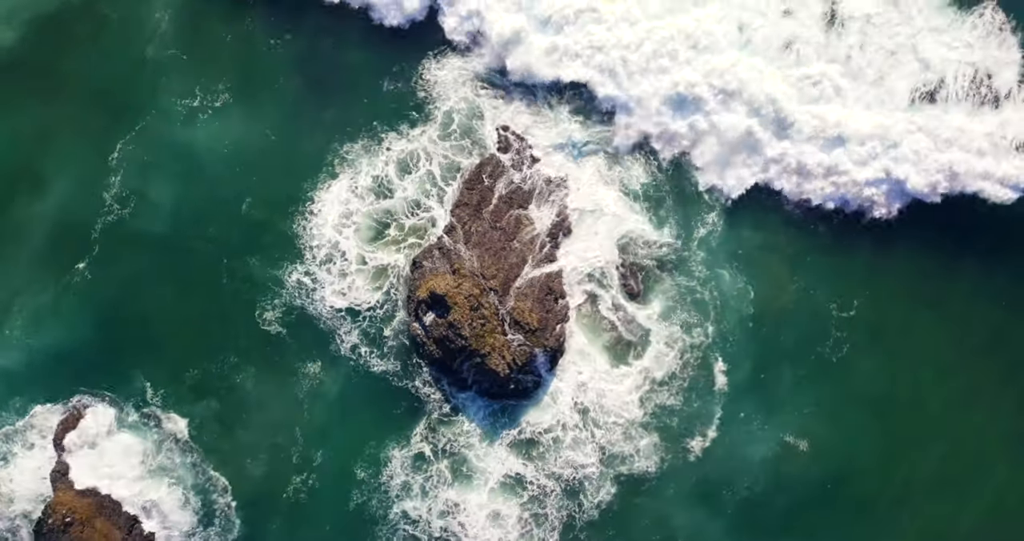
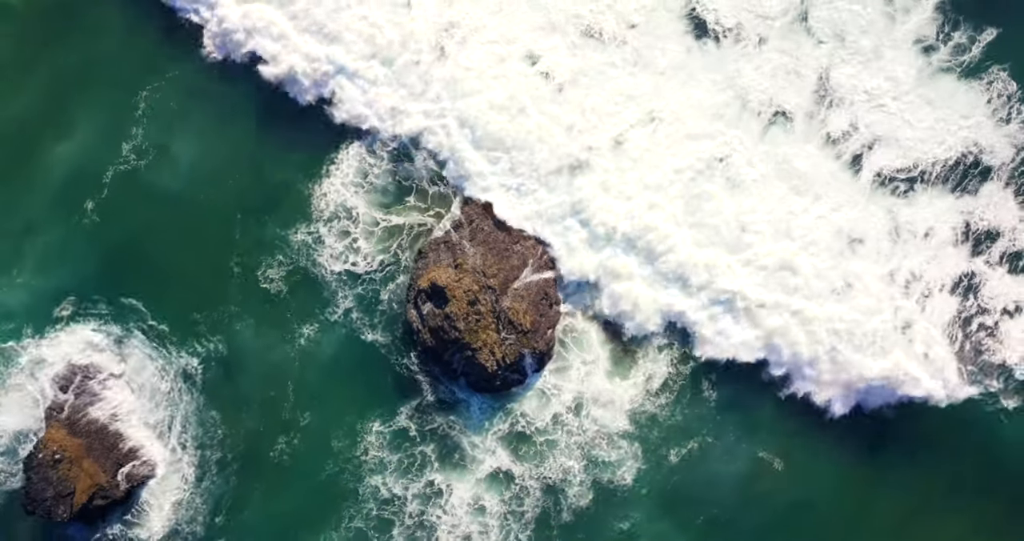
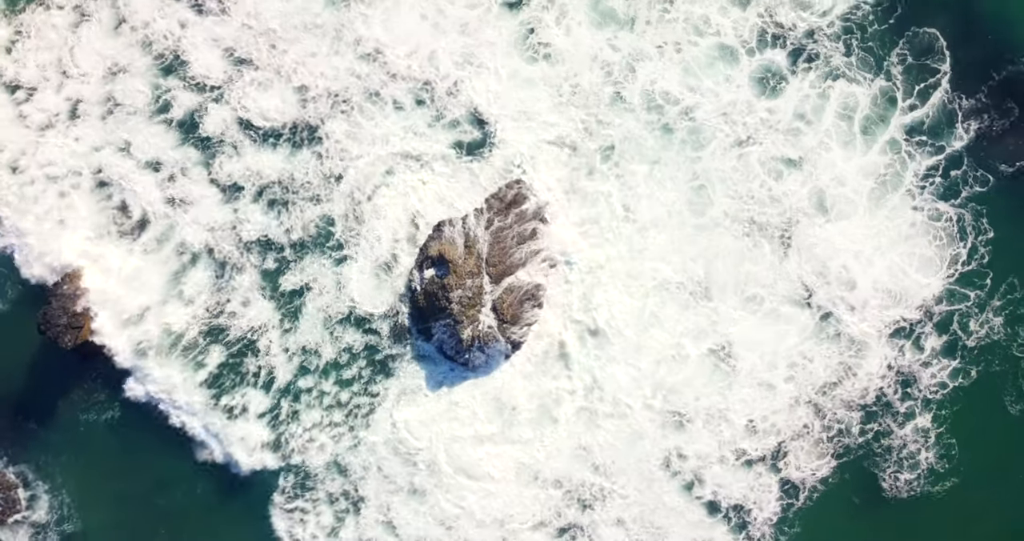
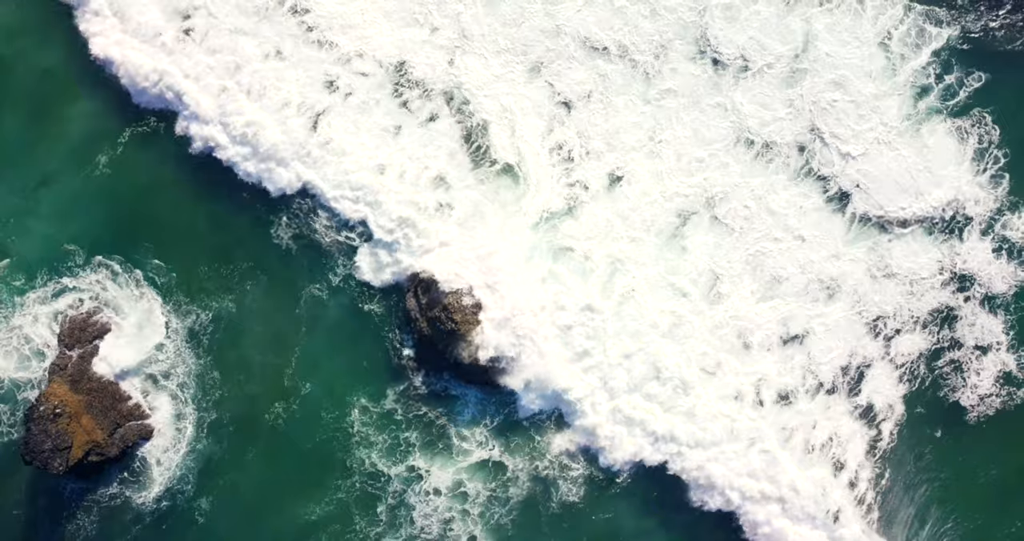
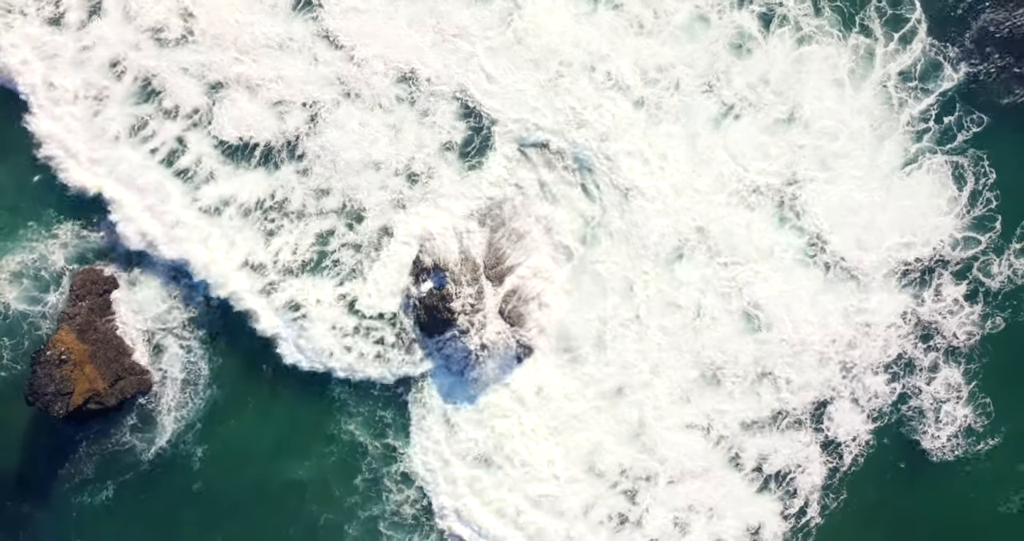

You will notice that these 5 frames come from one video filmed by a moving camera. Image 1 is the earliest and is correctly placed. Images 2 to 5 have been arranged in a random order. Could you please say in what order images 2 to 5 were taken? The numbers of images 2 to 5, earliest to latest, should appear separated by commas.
2, 4, 5, 3
